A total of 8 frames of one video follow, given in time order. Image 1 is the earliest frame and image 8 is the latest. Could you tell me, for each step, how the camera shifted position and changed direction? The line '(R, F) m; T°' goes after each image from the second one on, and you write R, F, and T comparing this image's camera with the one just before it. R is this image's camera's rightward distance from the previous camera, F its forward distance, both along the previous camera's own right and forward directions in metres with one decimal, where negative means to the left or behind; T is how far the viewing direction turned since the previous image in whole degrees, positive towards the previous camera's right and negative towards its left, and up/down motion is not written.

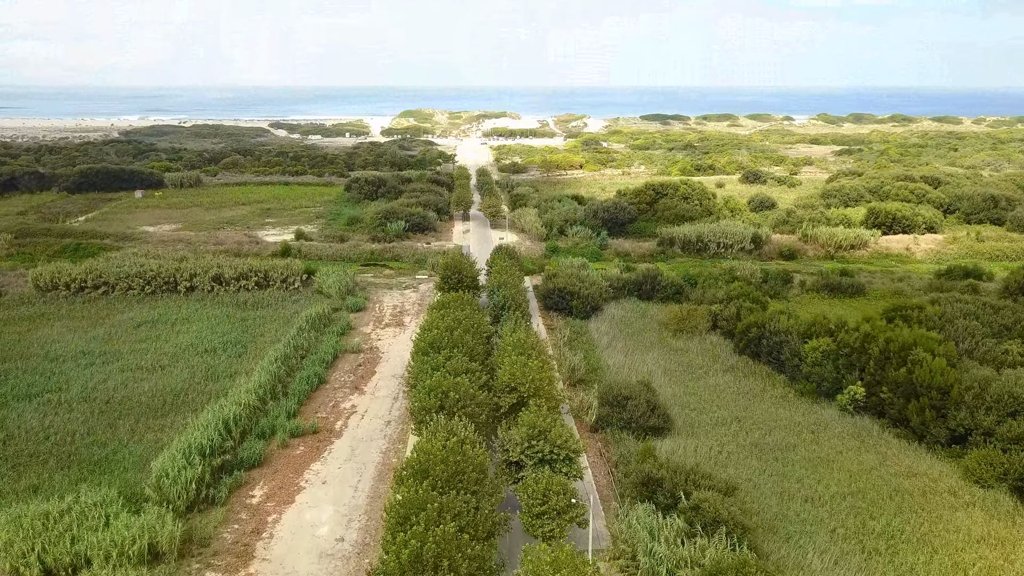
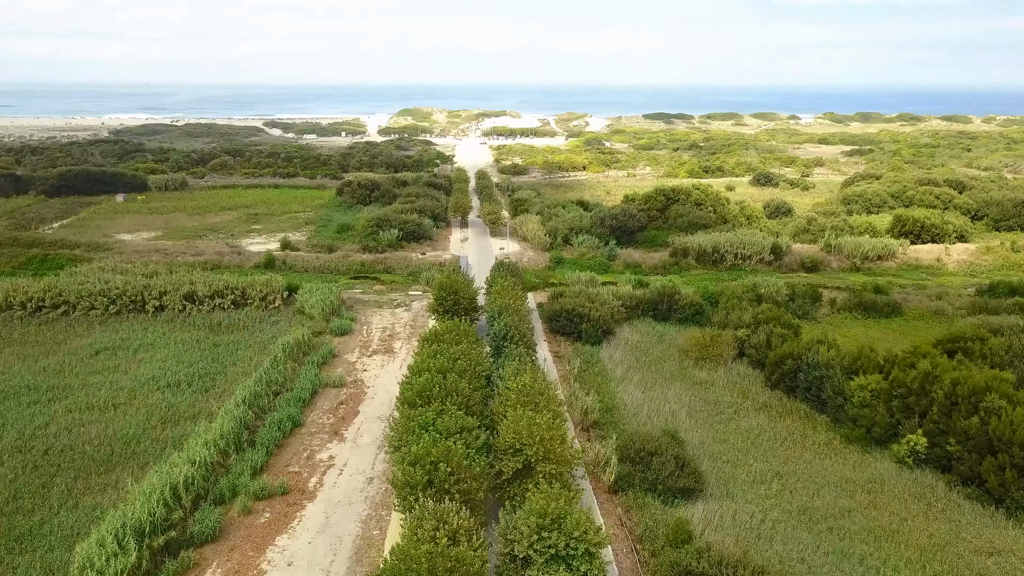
(-0.1, +2.0) m; 0°
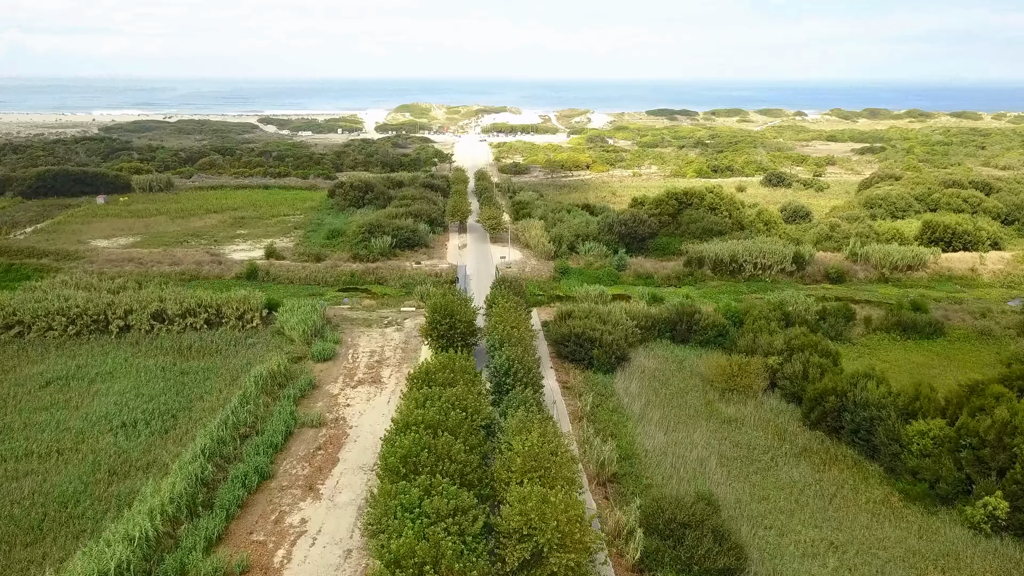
(-0.1, +1.9) m; 0°
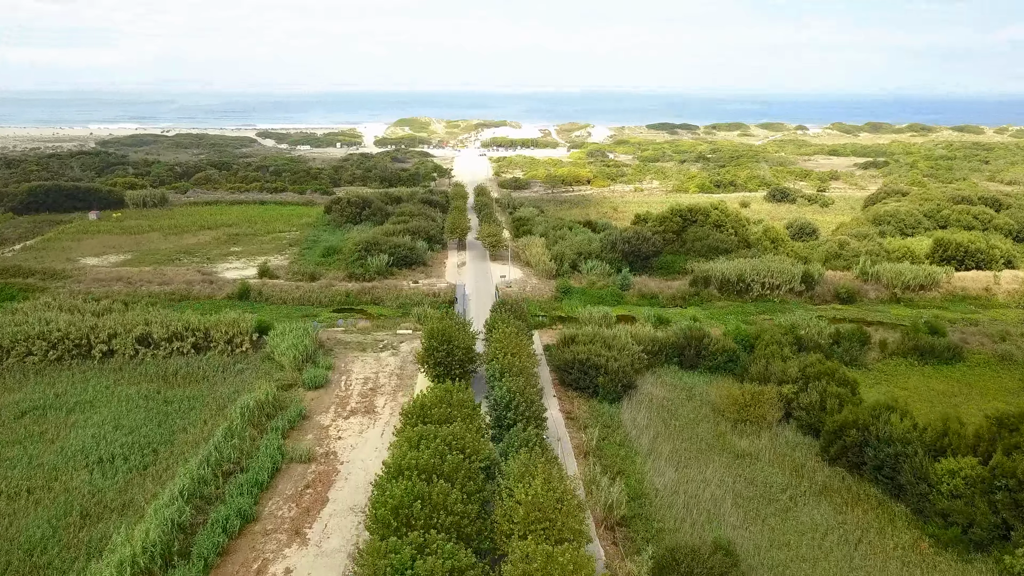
(0.0, +0.7) m; 0°
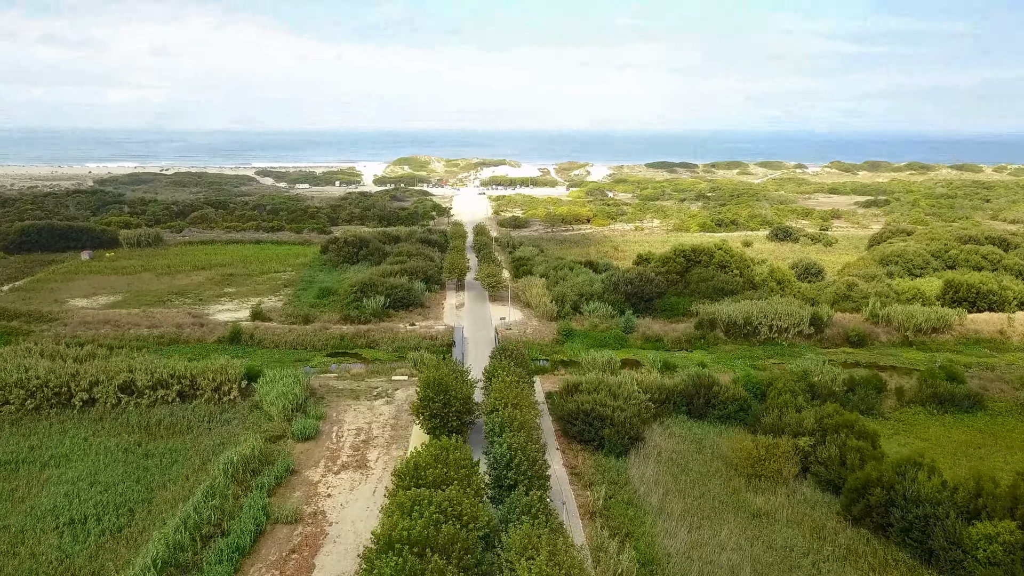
(0.0, +0.7) m; 0°
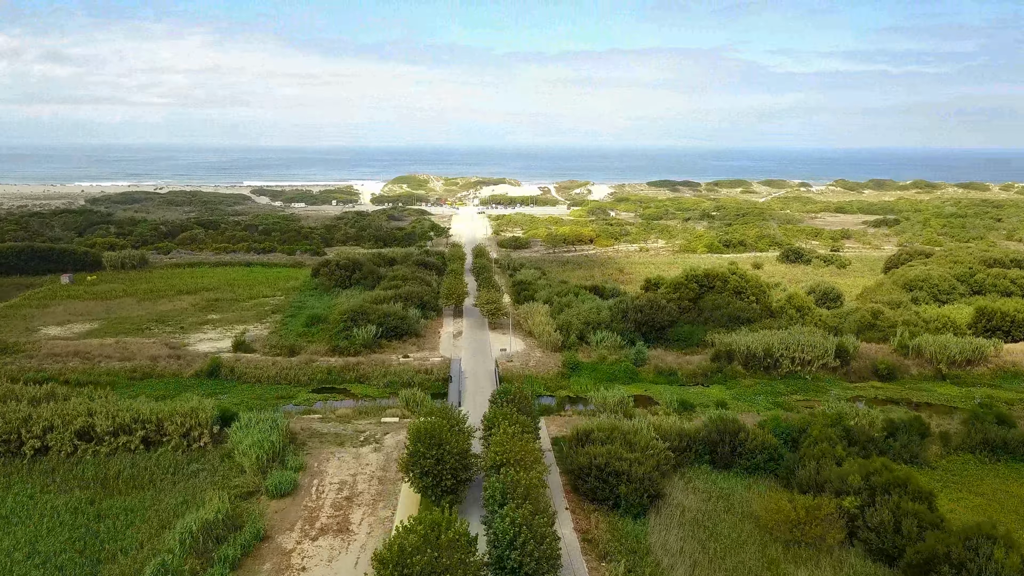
(-0.1, +1.6) m; 0°
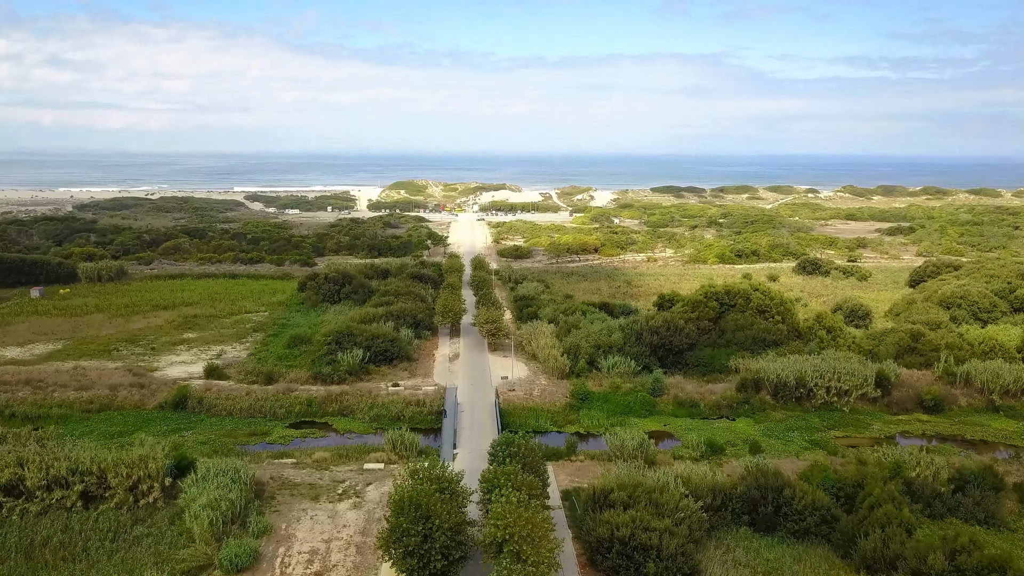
(-0.1, +2.2) m; 0°
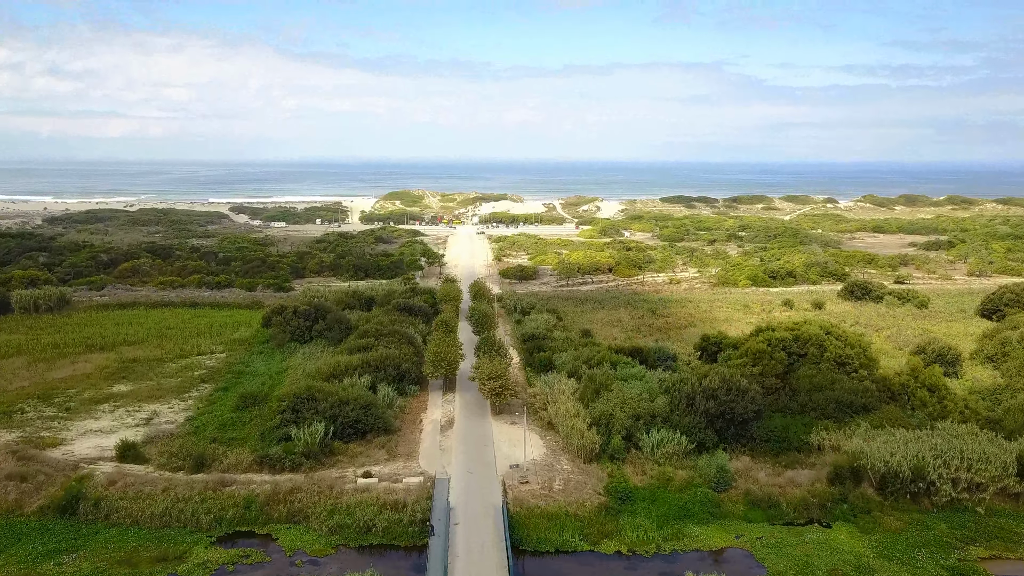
(-0.2, +4.9) m; 0°
